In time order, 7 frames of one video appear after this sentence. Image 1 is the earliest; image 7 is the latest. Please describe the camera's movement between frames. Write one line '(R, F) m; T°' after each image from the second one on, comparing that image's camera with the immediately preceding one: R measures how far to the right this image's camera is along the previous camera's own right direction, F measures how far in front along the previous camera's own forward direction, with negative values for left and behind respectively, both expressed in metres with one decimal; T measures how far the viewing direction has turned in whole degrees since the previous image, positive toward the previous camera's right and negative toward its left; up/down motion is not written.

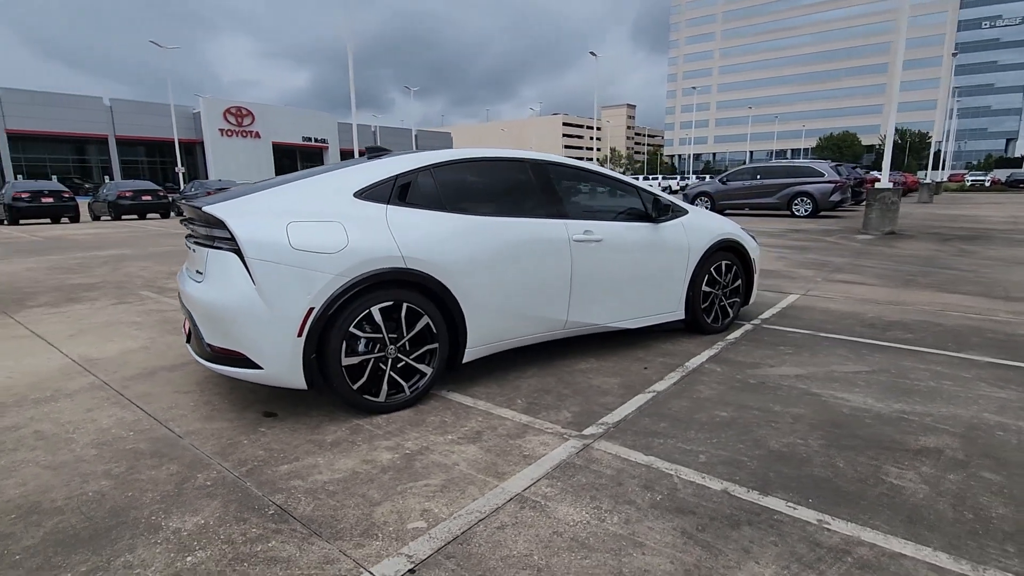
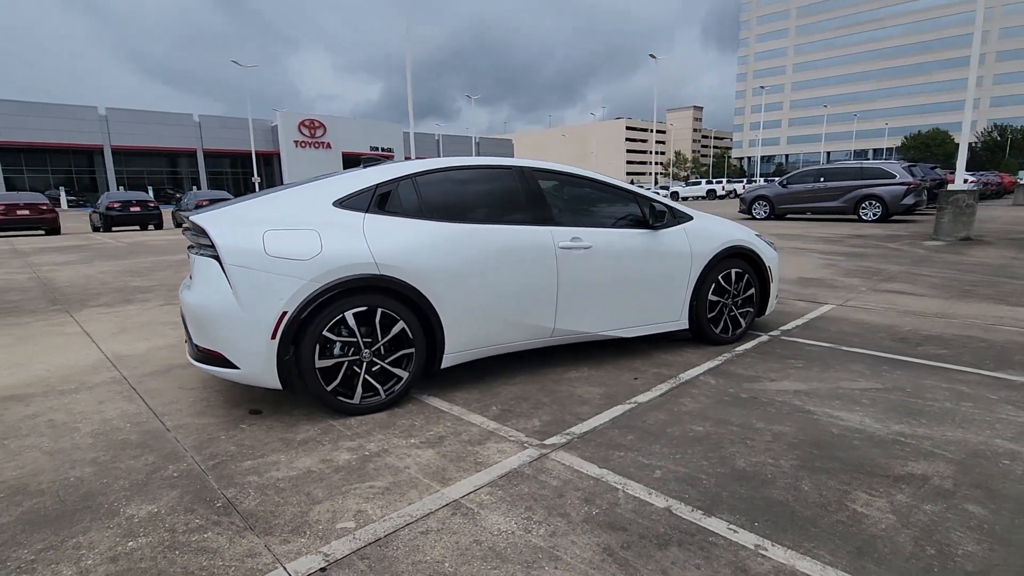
(+0.5, 0.0) m; -7°
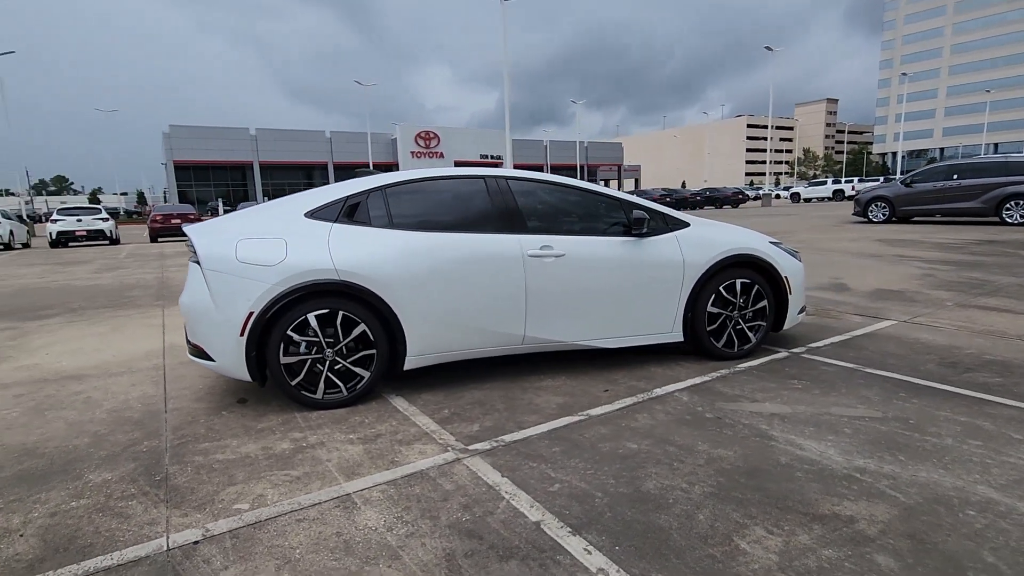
(+1.0, 0.0) m; -12°
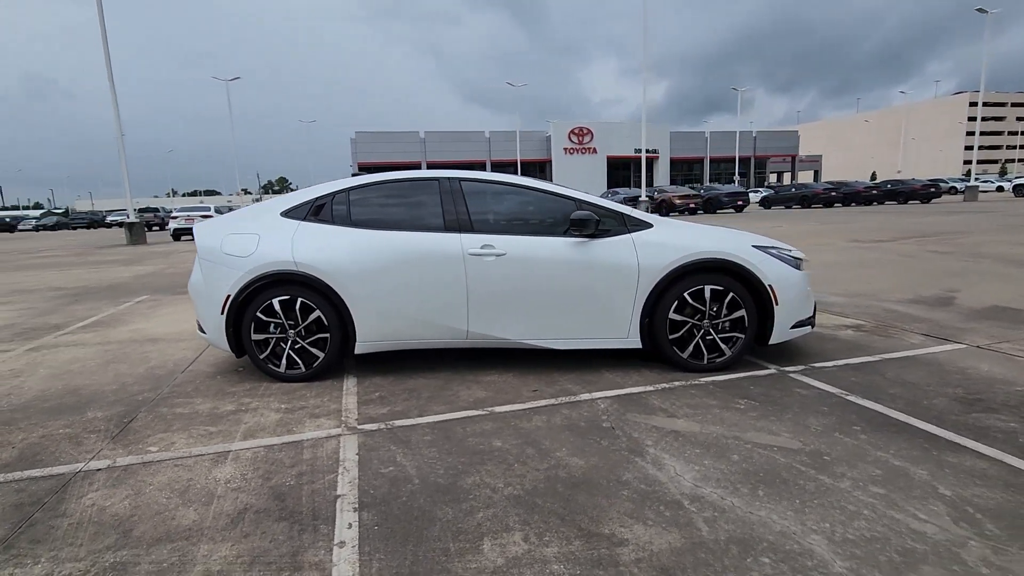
(+1.5, +0.1) m; -16°
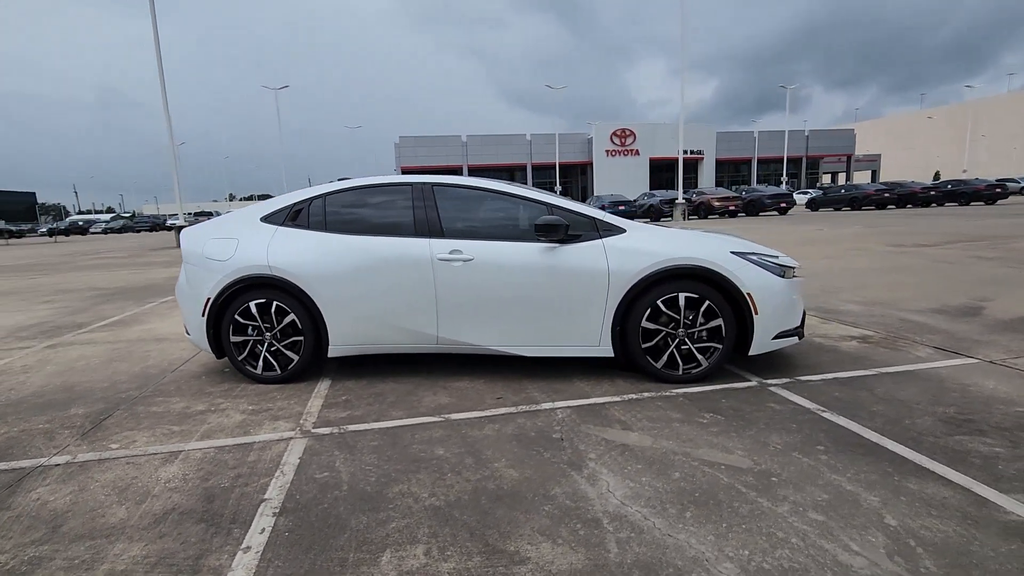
(+0.5, +0.1) m; -5°
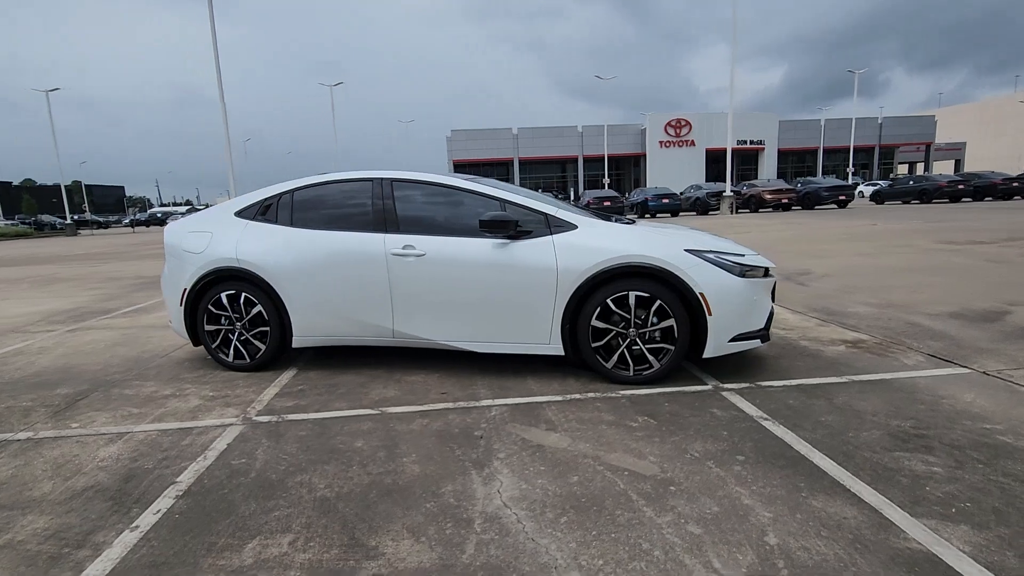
(+0.7, +0.1) m; -6°
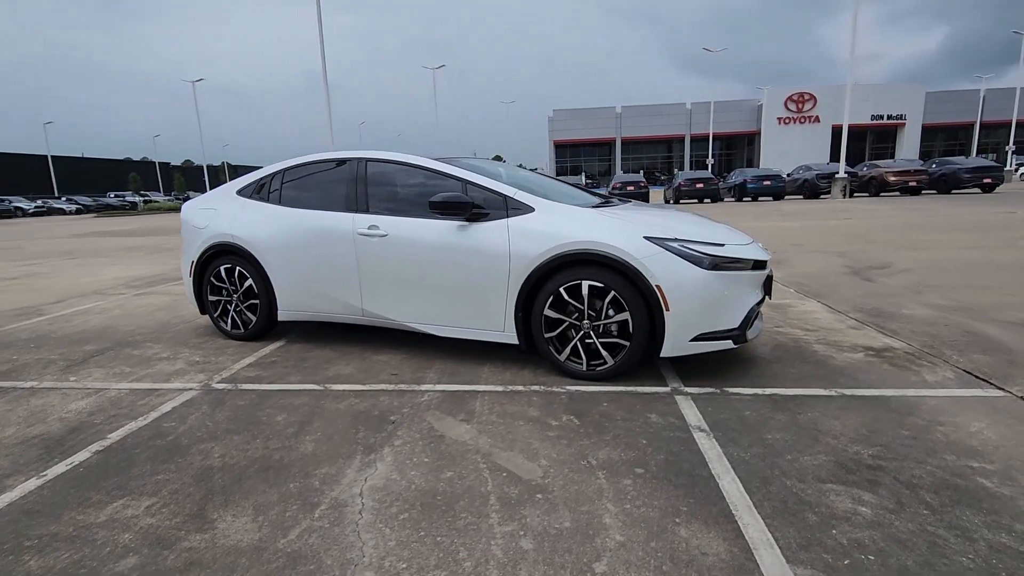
(+1.0, +0.2) m; -11°
